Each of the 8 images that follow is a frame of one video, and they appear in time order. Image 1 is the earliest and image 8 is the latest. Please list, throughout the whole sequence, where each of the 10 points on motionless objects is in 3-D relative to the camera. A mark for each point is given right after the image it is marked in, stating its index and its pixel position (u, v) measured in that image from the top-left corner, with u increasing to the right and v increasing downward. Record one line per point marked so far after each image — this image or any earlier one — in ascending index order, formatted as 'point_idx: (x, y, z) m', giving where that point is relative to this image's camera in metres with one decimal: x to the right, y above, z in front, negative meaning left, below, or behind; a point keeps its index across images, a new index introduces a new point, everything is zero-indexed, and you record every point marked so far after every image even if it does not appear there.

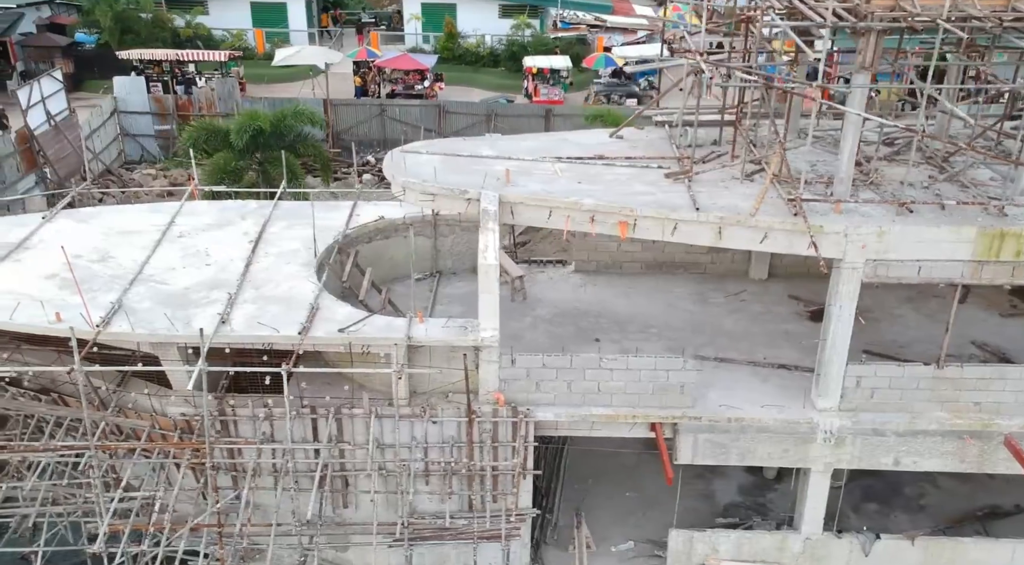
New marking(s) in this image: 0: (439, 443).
0: (-1.1, -2.4, +13.7) m
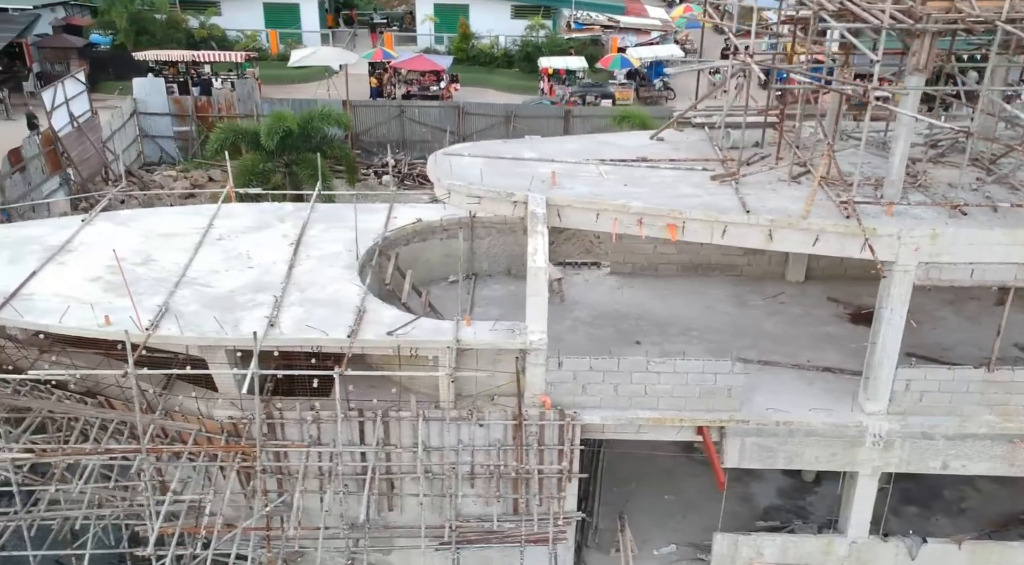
0: (-0.4, -2.4, +13.7) m
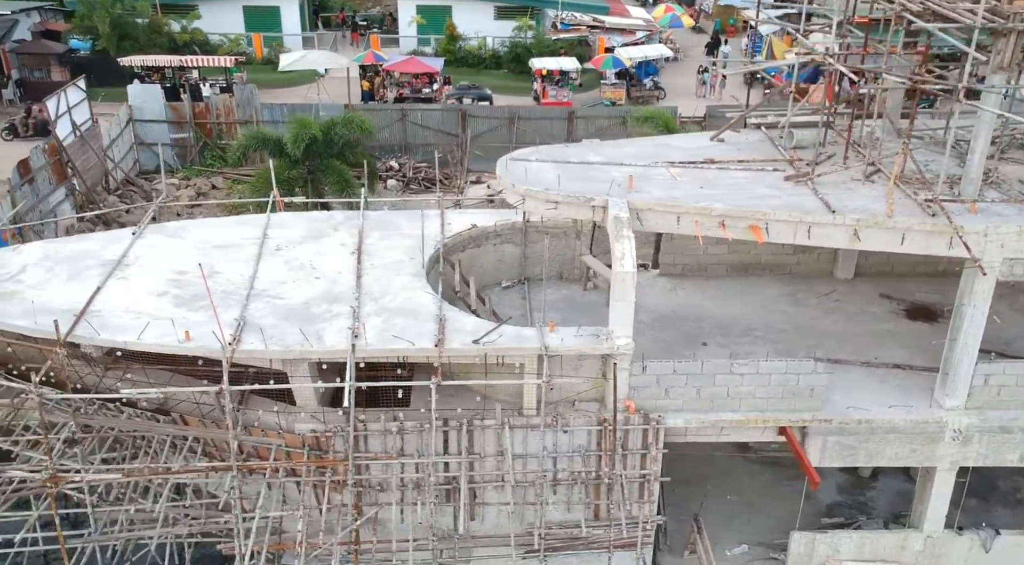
0: (+0.8, -2.5, +13.6) m
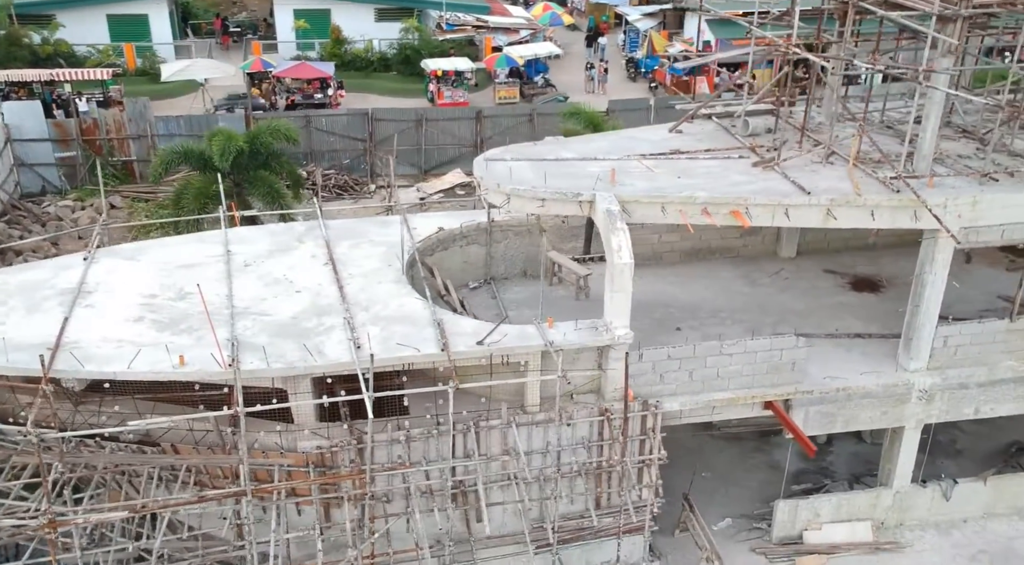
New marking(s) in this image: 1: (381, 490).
0: (+0.9, -2.4, +13.8) m
1: (-1.8, -2.9, +12.9) m
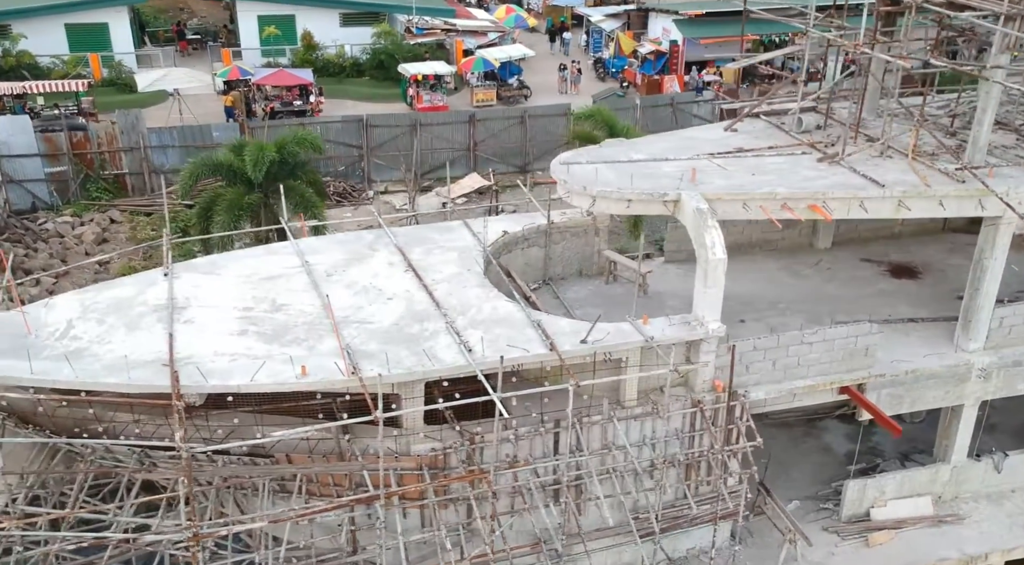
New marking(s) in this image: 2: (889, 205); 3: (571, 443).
0: (+2.4, -2.4, +14.2) m
1: (-0.2, -3.0, +13.2) m
2: (+5.9, +1.2, +14.4) m
3: (+0.9, -2.4, +13.7) m
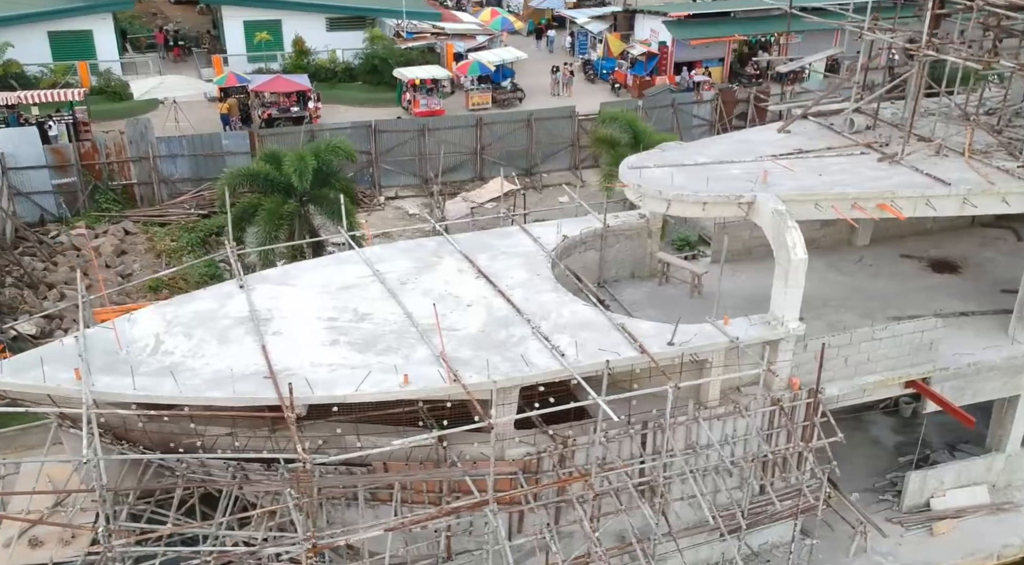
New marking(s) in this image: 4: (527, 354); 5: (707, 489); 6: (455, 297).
0: (+3.7, -2.4, +14.5) m
1: (+1.1, -3.0, +13.4) m
2: (+7.1, +1.3, +14.8) m
3: (+2.2, -2.4, +13.9) m
4: (+0.2, -1.0, +13.2) m
5: (+3.0, -3.1, +14.0) m
6: (-0.9, -0.2, +14.9) m
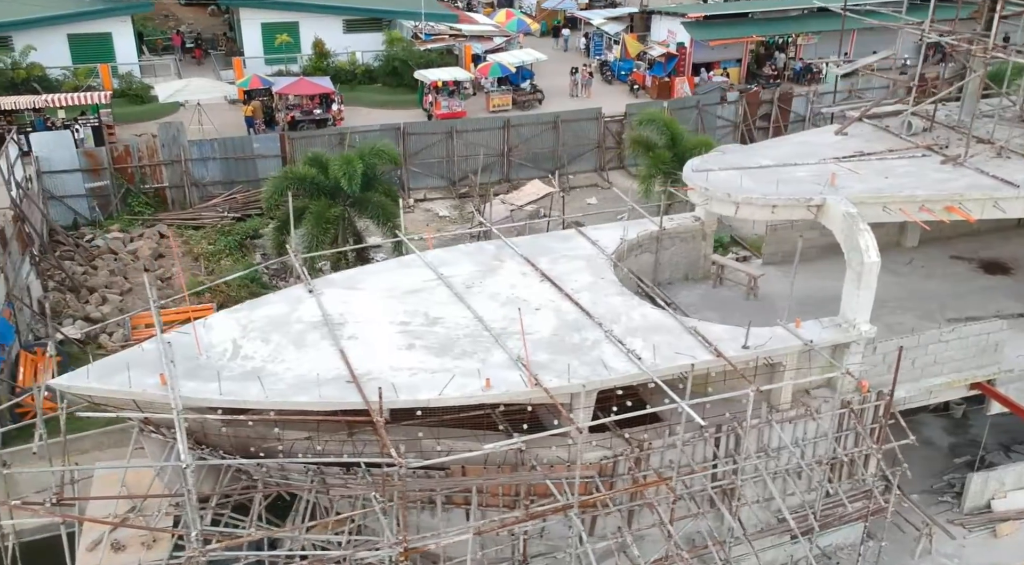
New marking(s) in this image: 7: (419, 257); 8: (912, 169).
0: (+4.8, -2.4, +14.5) m
1: (+2.2, -3.1, +13.4) m
2: (+8.2, +1.2, +14.8) m
3: (+3.3, -2.5, +14.0) m
4: (+1.3, -1.1, +13.2) m
5: (+4.1, -3.2, +14.0) m
6: (+0.2, -0.3, +14.9) m
7: (-1.6, +0.5, +16.3) m
8: (+6.7, +1.9, +15.6) m
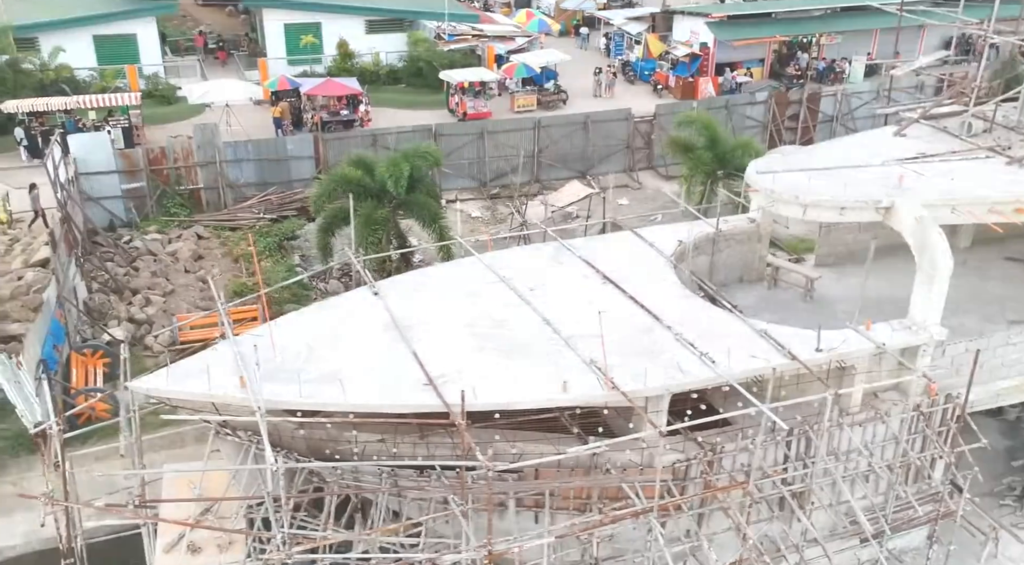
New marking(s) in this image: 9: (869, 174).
0: (+5.8, -2.4, +14.4) m
1: (+3.3, -3.1, +13.3) m
2: (+9.2, +1.2, +14.7) m
3: (+4.4, -2.5, +13.9) m
4: (+2.4, -1.1, +13.2) m
5: (+5.1, -3.2, +14.0) m
6: (+1.2, -0.3, +14.9) m
7: (-0.6, +0.4, +16.3) m
8: (+7.8, +1.9, +15.5) m
9: (+5.9, +1.8, +15.3) m
